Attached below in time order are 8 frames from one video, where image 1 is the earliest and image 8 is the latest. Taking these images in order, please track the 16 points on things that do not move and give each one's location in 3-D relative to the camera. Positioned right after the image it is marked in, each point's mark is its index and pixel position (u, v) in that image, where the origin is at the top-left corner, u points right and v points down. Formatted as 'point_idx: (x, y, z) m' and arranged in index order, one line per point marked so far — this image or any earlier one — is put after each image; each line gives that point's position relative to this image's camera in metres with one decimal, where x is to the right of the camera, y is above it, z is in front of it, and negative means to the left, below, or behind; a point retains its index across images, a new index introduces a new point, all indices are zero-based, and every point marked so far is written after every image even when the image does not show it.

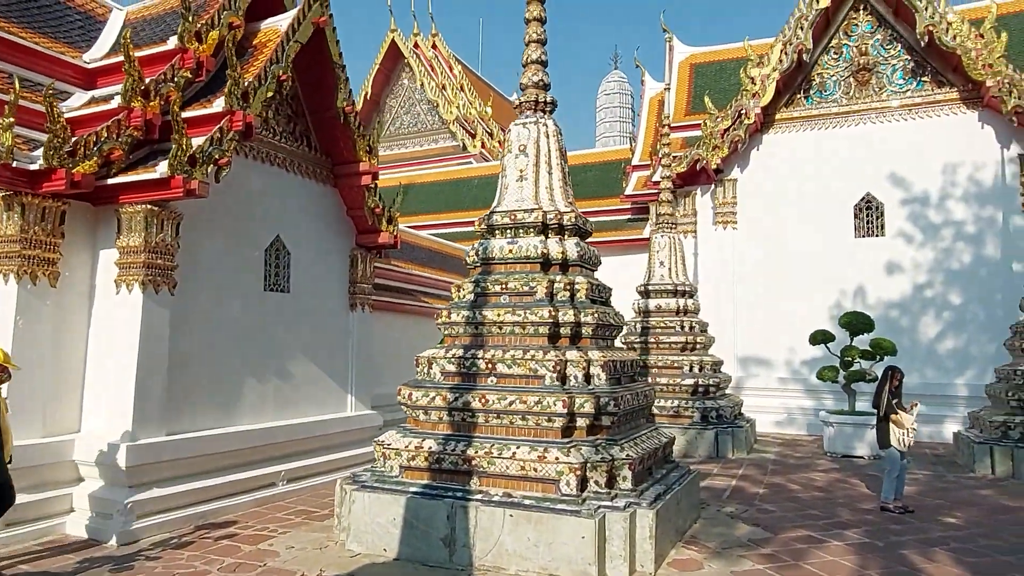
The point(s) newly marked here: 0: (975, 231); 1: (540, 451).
0: (+6.2, +0.8, +9.5) m
1: (+0.1, -0.9, +3.9) m
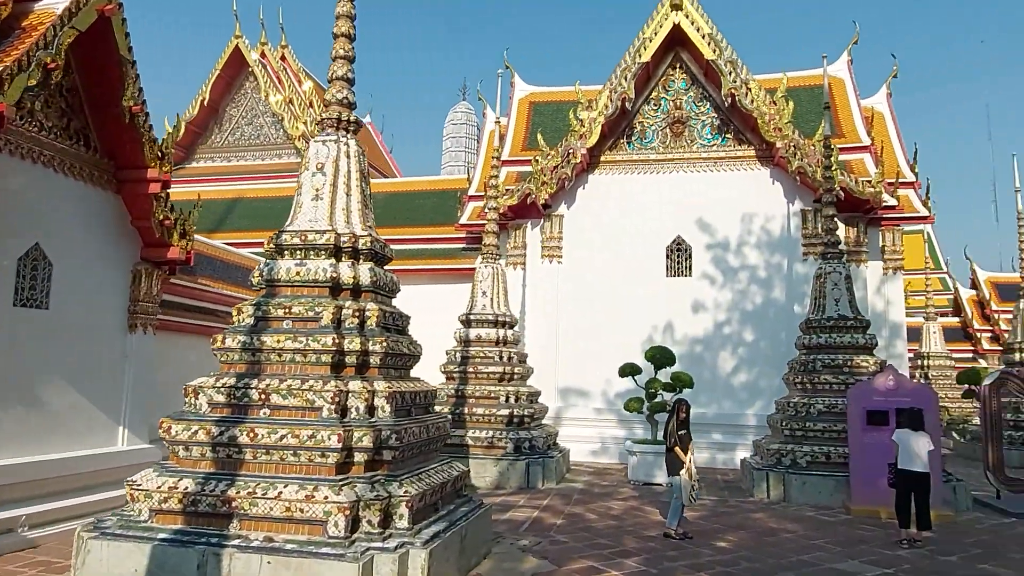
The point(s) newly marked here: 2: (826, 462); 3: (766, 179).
0: (+3.8, +0.2, +10.4) m
1: (-1.0, -1.0, +3.6) m
2: (+3.2, -1.8, +7.1) m
3: (+3.8, +1.6, +10.5) m
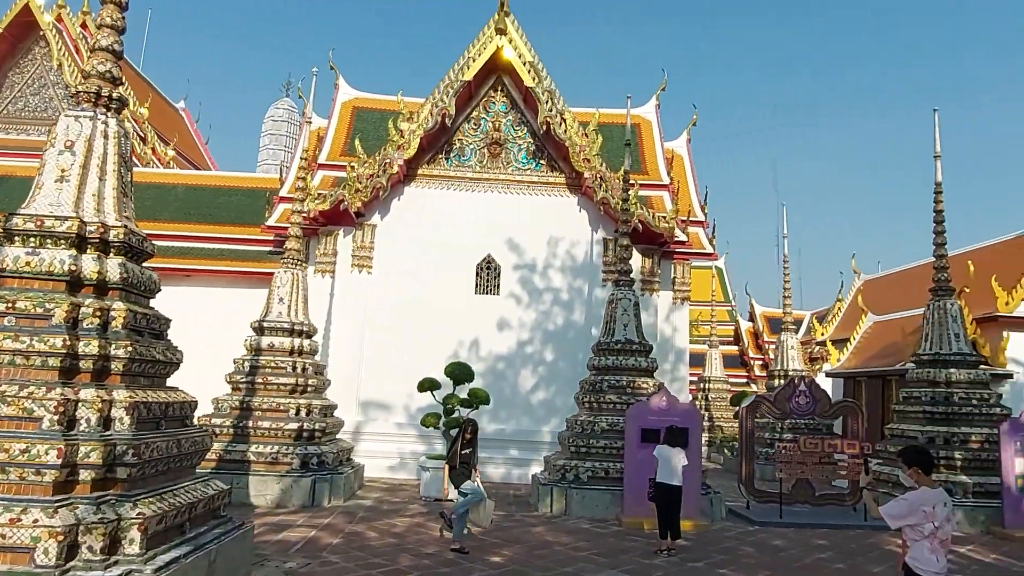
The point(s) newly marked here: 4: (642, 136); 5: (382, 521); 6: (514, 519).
0: (+0.9, -0.2, +10.9) m
1: (-2.2, -1.0, +3.1) m
2: (+1.0, -2.0, +7.5) m
3: (+1.0, +1.3, +11.1) m
4: (+2.6, +3.0, +13.9) m
5: (-1.2, -2.2, +6.7) m
6: (0.0, -2.4, +7.2) m
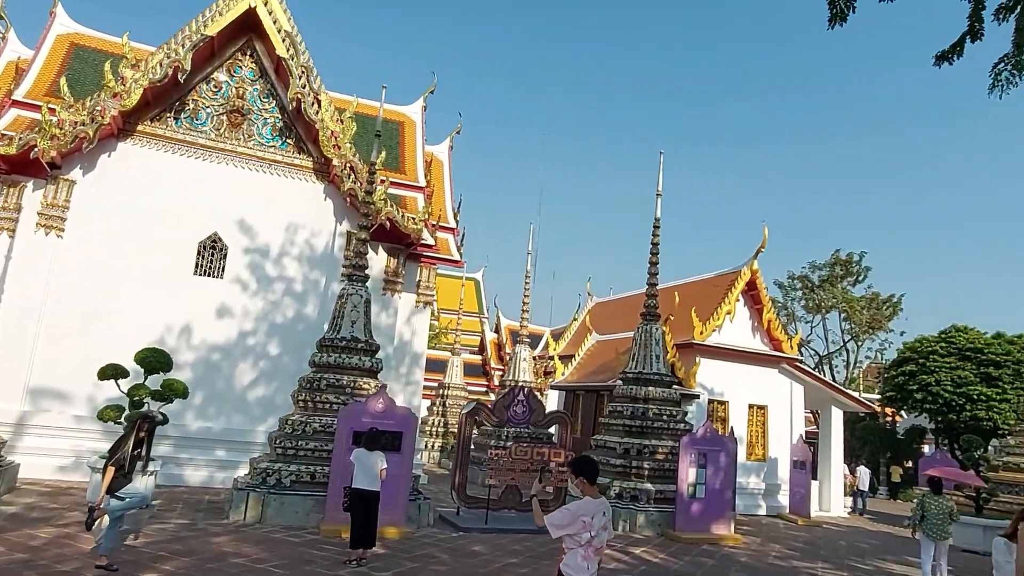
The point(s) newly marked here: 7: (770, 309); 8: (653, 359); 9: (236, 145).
0: (-3.1, 0.0, +10.2) m
1: (-3.5, -0.6, +1.8) m
2: (-2.0, -1.9, +7.0) m
3: (-2.9, +1.4, +10.4) m
4: (-2.1, +3.0, +13.7) m
5: (-3.9, -1.9, +5.5) m
6: (-2.9, -2.2, +6.4) m
7: (+4.5, -0.4, +12.2) m
8: (+1.9, -1.0, +9.5) m
9: (-3.9, +2.0, +10.1) m
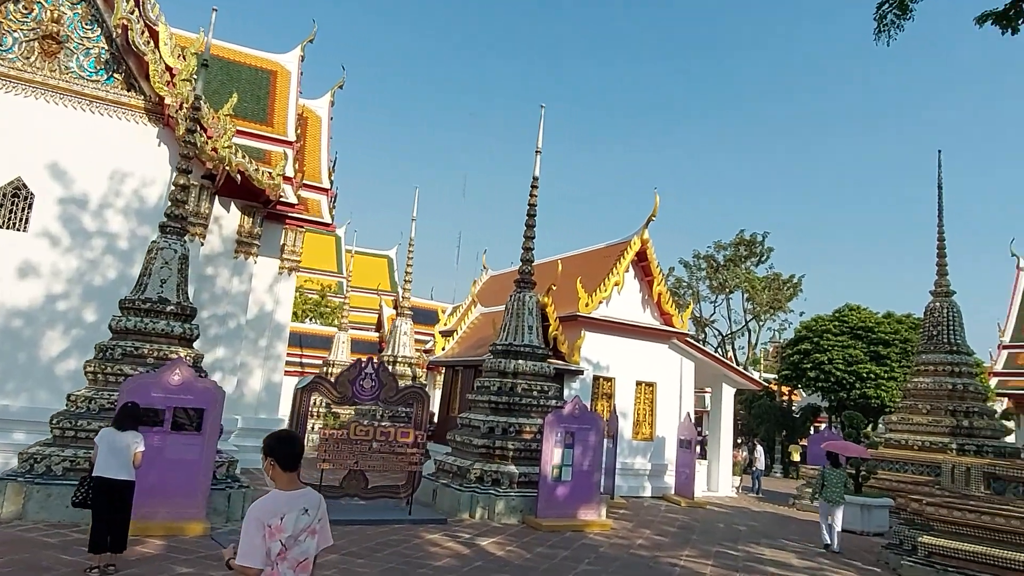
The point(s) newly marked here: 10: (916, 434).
0: (-4.8, +0.5, +8.9) m
1: (-4.4, -0.3, +0.5) m
2: (-3.5, -1.5, +5.8) m
3: (-4.7, +1.9, +9.1) m
4: (-4.2, +3.6, +12.4) m
5: (-5.2, -1.5, +4.1) m
6: (-4.3, -1.8, +5.1) m
7: (+2.5, +0.1, +11.7) m
8: (+0.2, -0.5, +8.7) m
9: (-5.6, +2.6, +8.6) m
10: (+5.5, -2.0, +9.6) m
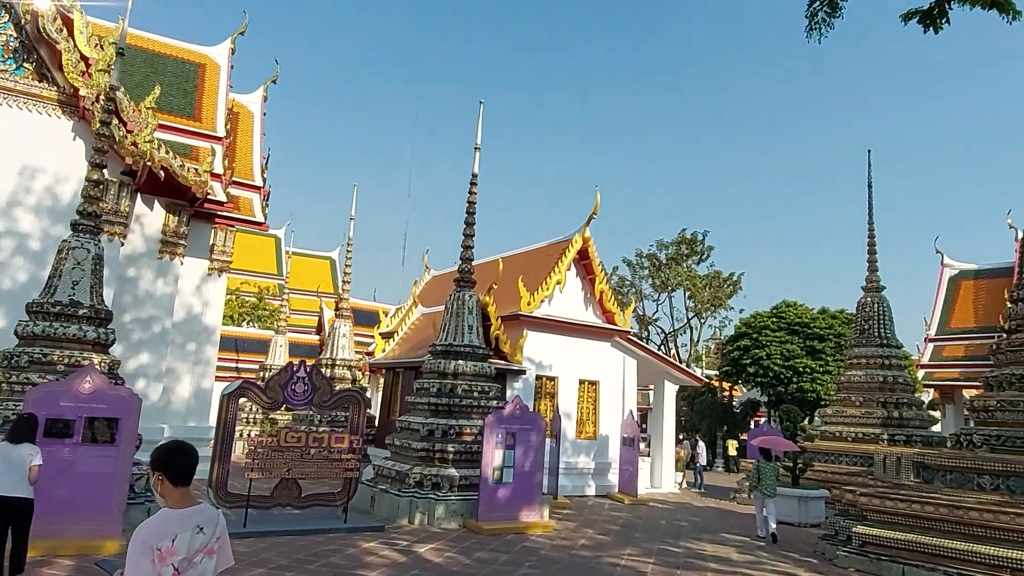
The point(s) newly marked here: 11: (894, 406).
0: (-5.6, +0.5, +8.3) m
1: (-4.5, -0.3, 0.0) m
2: (-4.0, -1.5, +5.4) m
3: (-5.4, +1.9, +8.5) m
4: (-5.2, +3.6, +11.8) m
5: (-5.6, -1.5, +3.6) m
6: (-4.7, -1.8, +4.6) m
7: (+1.5, +0.1, +11.6) m
8: (-0.6, -0.5, +8.5) m
9: (-6.4, +2.5, +8.0) m
10: (+4.7, -1.9, +9.9) m
11: (+5.3, -1.6, +9.7) m
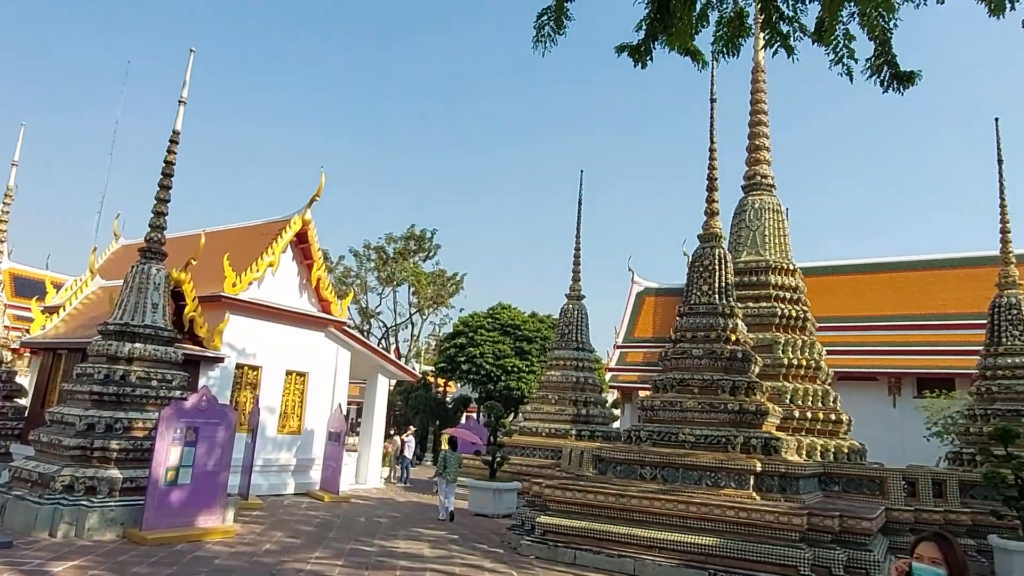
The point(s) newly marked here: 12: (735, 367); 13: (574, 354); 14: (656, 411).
0: (-8.3, +1.1, +5.4) m
1: (-4.3, +0.1, -2.0) m
2: (-5.9, -1.0, +3.2) m
3: (-8.1, +2.6, +5.6) m
4: (-9.0, +4.3, +8.8) m
5: (-6.7, -1.0, +0.9) m
6: (-6.3, -1.3, +2.2) m
7: (-3.0, +0.3, +11.1) m
8: (-3.8, -0.2, +7.4) m
9: (-8.7, +3.3, +4.7) m
10: (+0.5, -2.0, +10.6) m
11: (+1.1, -1.8, +10.6) m
12: (+2.3, -0.8, +7.2) m
13: (+1.0, -1.0, +11.2) m
14: (+1.5, -1.3, +7.3) m
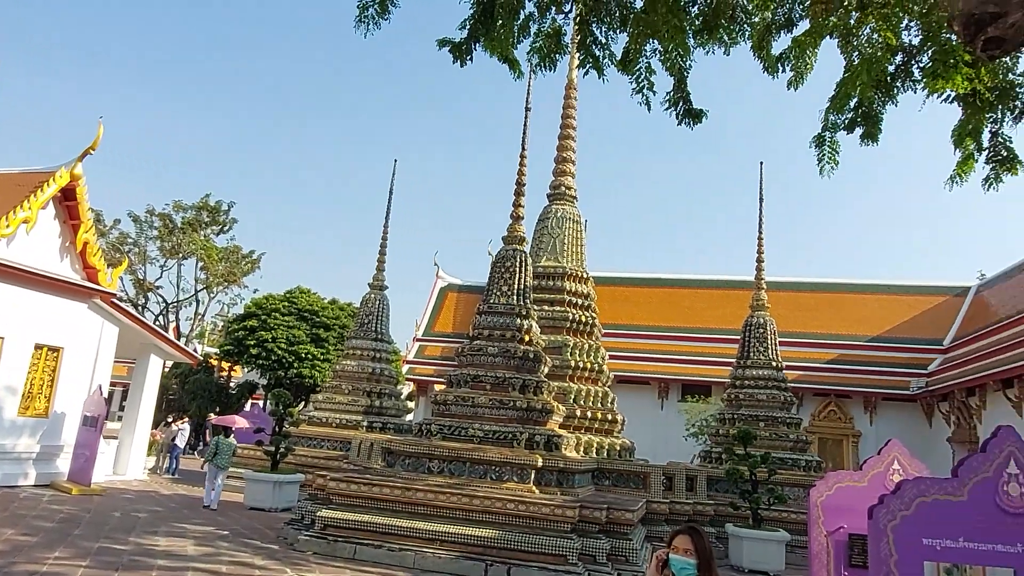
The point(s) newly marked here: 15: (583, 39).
0: (-9.3, +1.9, +2.9) m
1: (-3.6, +0.4, -3.1) m
2: (-6.6, -0.5, +1.4) m
3: (-9.1, +3.3, +3.1) m
4: (-10.7, +5.2, +6.0) m
5: (-6.8, -0.4, -1.0) m
6: (-6.8, -0.7, +0.4) m
7: (-5.9, +0.8, +9.8) m
8: (-5.7, +0.2, +6.0) m
9: (-9.4, +4.1, +2.2) m
10: (-2.6, -1.8, +10.3) m
11: (-2.0, -1.6, +10.5) m
12: (+0.1, -0.8, +7.5) m
13: (-2.2, -0.9, +11.0) m
14: (-0.7, -1.2, +7.4) m
15: (+0.6, +1.9, +5.4) m
